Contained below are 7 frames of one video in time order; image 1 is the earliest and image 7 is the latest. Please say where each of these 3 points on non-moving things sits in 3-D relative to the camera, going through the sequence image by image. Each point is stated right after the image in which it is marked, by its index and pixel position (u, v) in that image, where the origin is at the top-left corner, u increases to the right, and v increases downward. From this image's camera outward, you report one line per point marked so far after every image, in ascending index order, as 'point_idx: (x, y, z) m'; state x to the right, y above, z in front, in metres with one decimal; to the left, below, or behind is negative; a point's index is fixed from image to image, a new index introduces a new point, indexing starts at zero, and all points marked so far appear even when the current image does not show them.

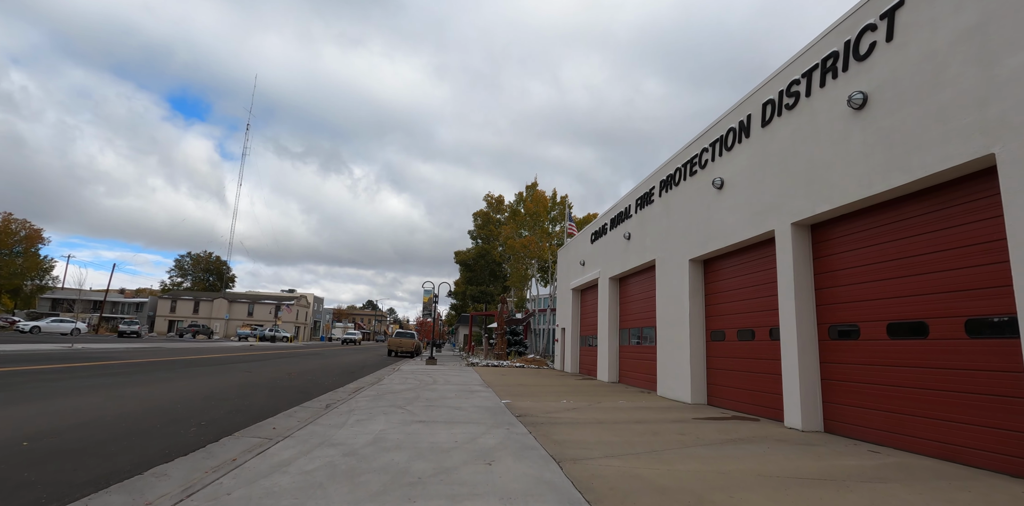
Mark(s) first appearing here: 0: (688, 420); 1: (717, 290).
0: (+3.2, -3.0, +8.4) m
1: (+4.7, -0.8, +10.7) m
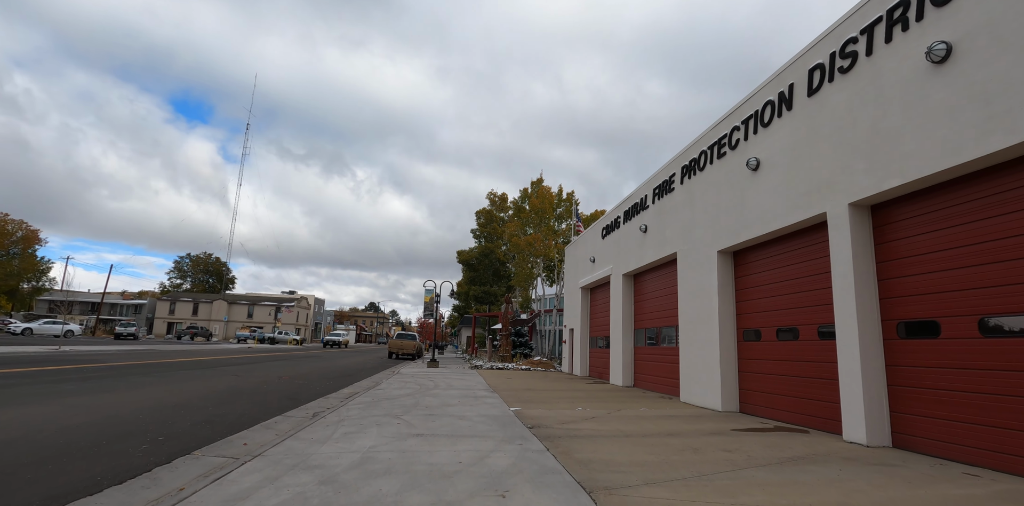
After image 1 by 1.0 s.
0: (+3.4, -2.8, +7.3) m
1: (+4.9, -0.6, +9.6) m
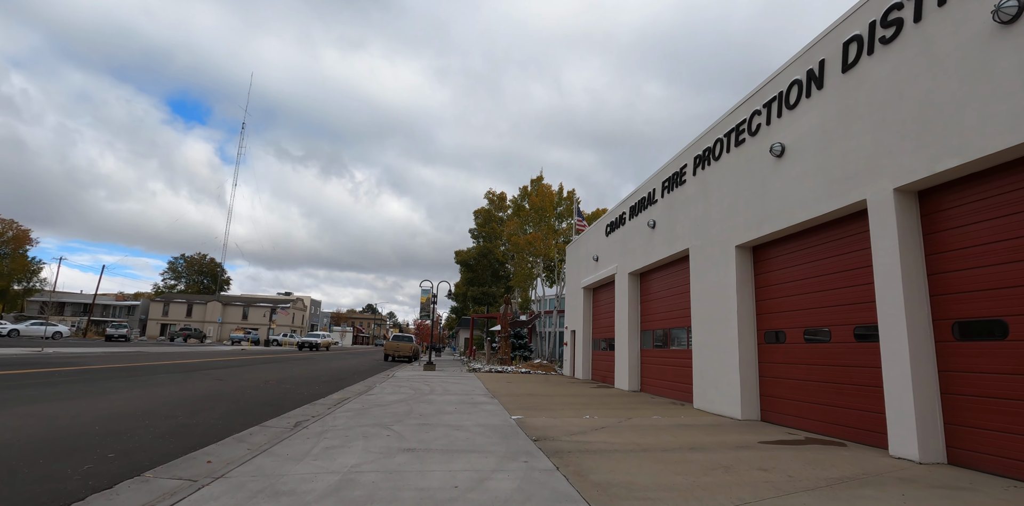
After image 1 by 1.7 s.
0: (+3.4, -2.7, +6.5) m
1: (+4.9, -0.5, +8.8) m
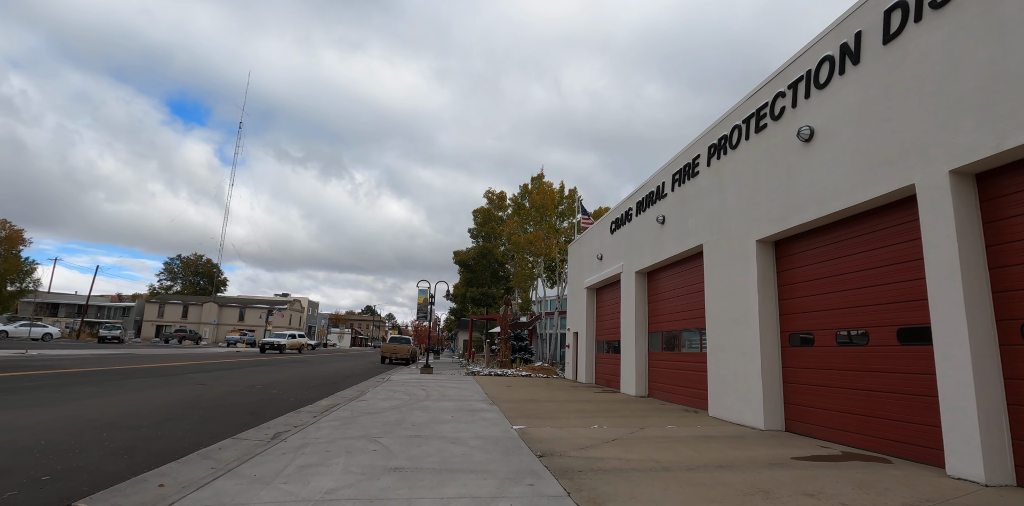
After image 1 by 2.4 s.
0: (+3.4, -2.6, +5.7) m
1: (+4.9, -0.4, +8.1) m
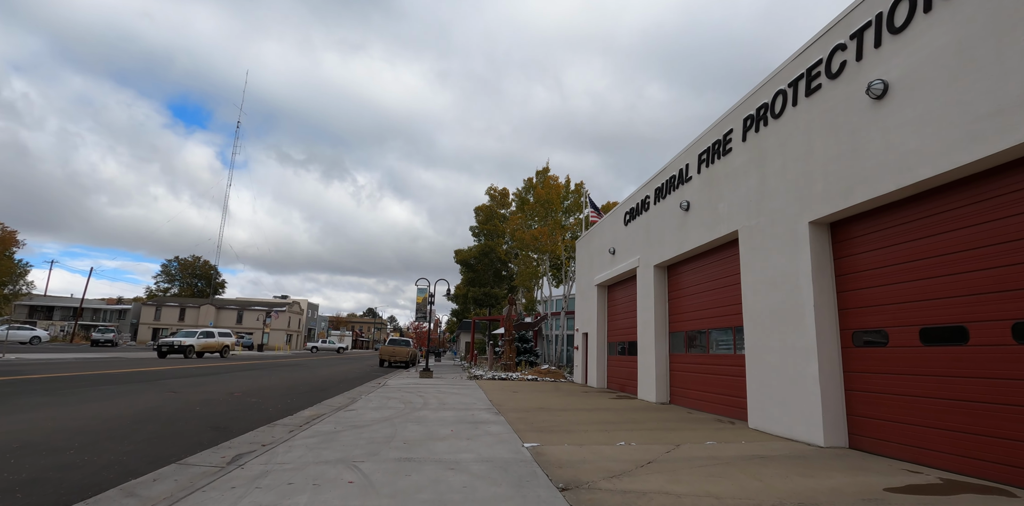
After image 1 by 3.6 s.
0: (+3.6, -2.3, +4.4) m
1: (+5.1, -0.2, +6.8) m
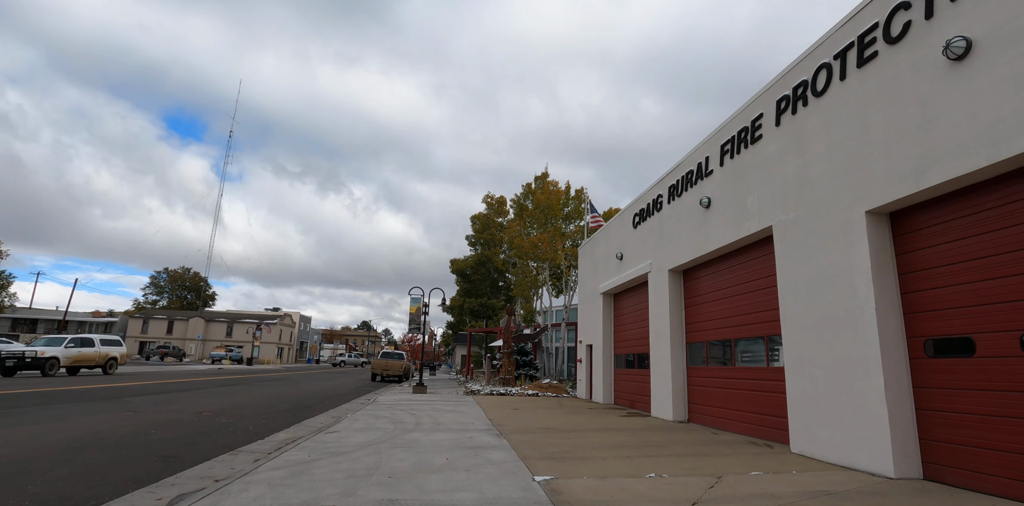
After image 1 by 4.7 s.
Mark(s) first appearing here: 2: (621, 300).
0: (+3.7, -2.2, +3.3) m
1: (+5.2, -0.1, +5.7) m
2: (+3.7, -1.6, +16.0) m
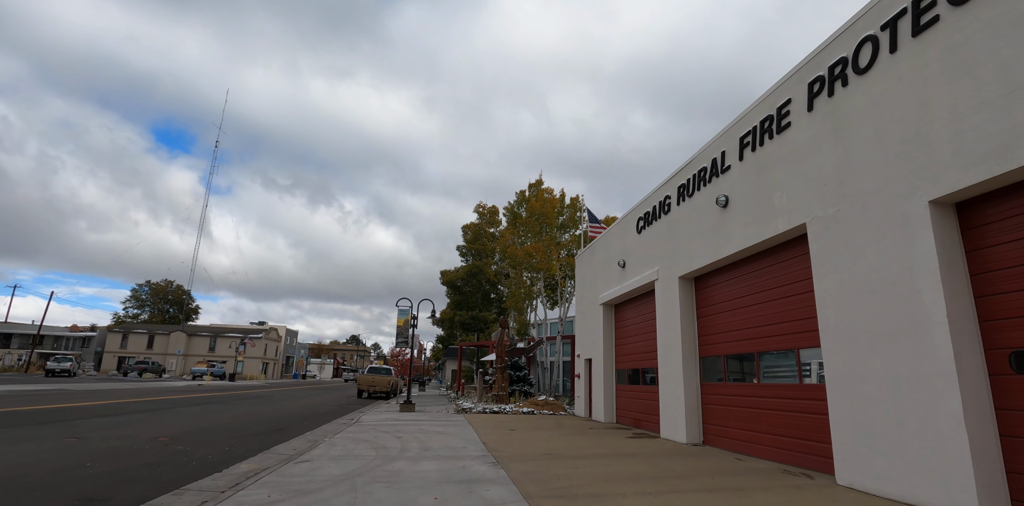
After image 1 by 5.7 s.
0: (+3.8, -2.1, +2.3) m
1: (+5.2, 0.0, +4.8) m
2: (+3.5, -1.8, +15.0) m
